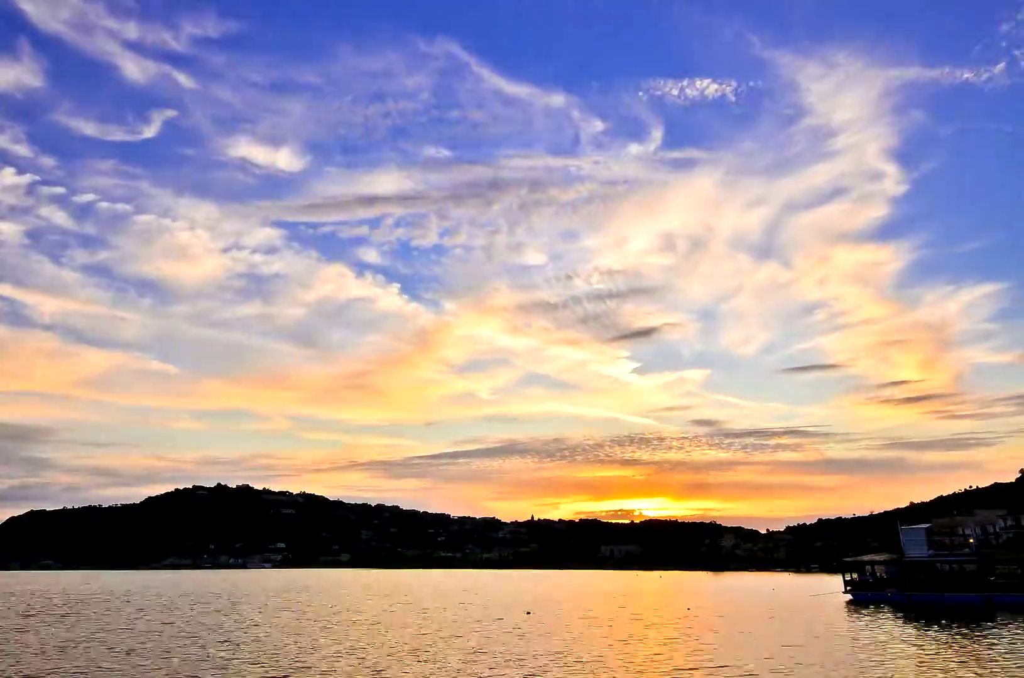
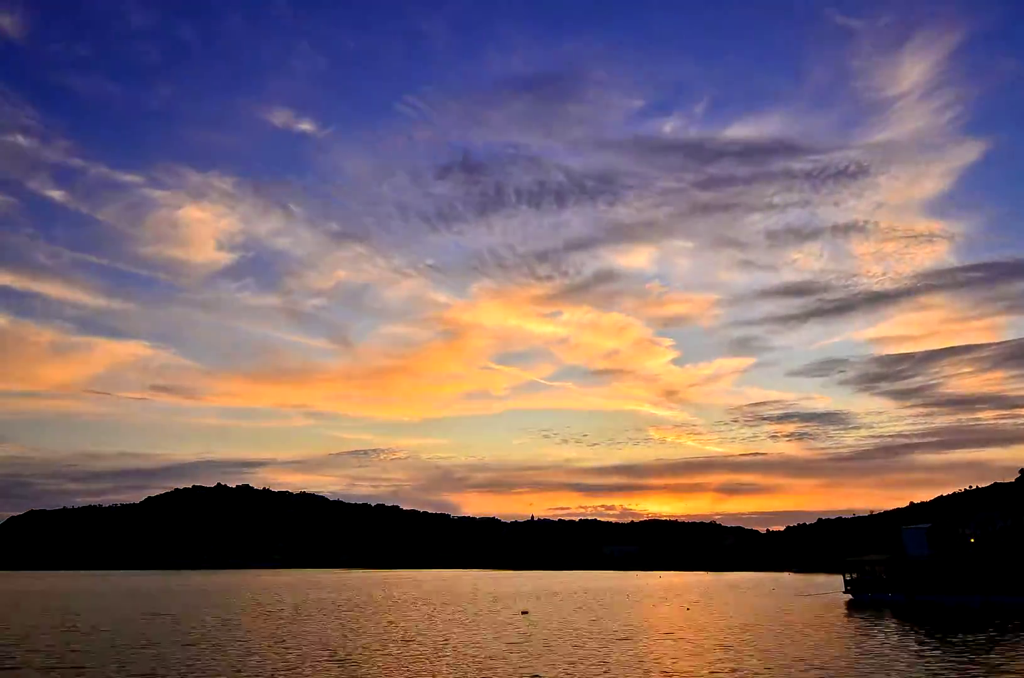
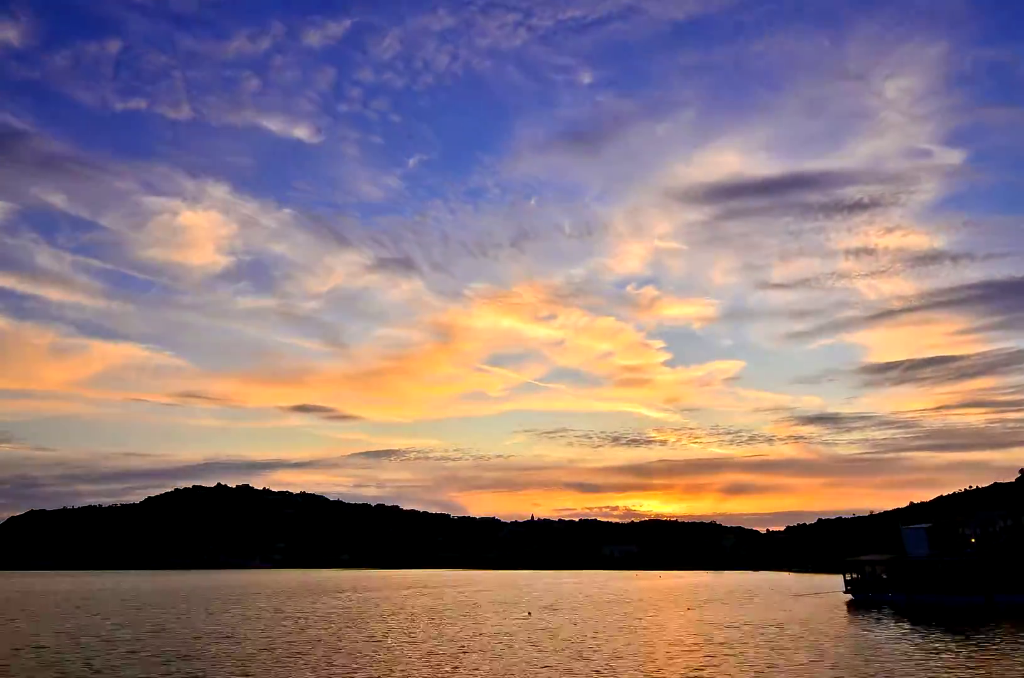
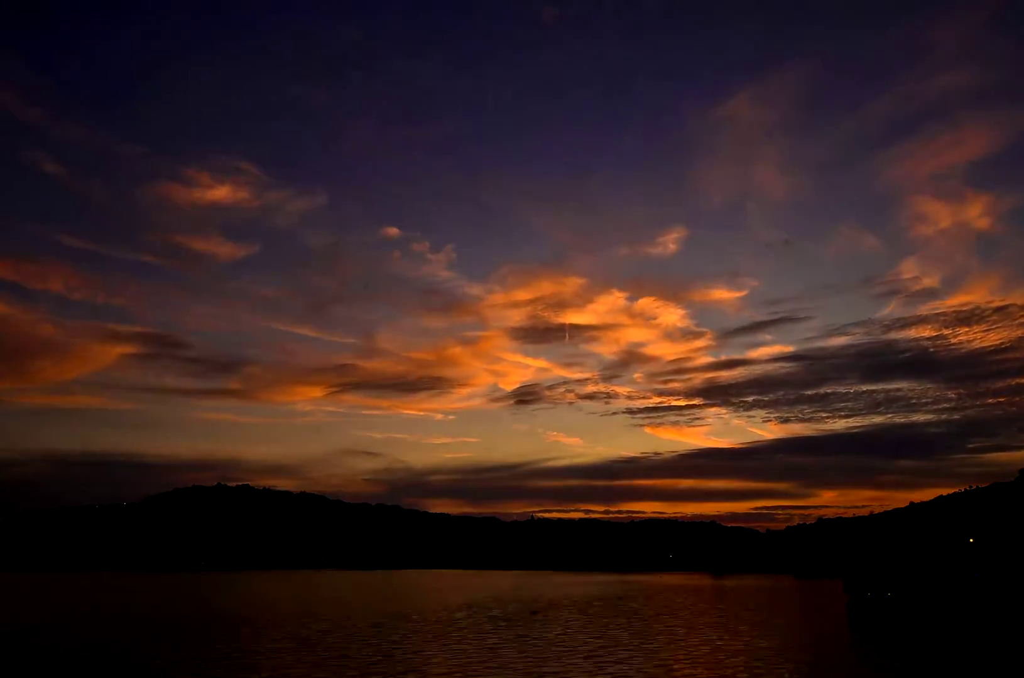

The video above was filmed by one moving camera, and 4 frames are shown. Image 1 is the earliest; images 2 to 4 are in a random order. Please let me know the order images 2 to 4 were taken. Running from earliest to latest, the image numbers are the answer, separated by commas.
3, 2, 4
